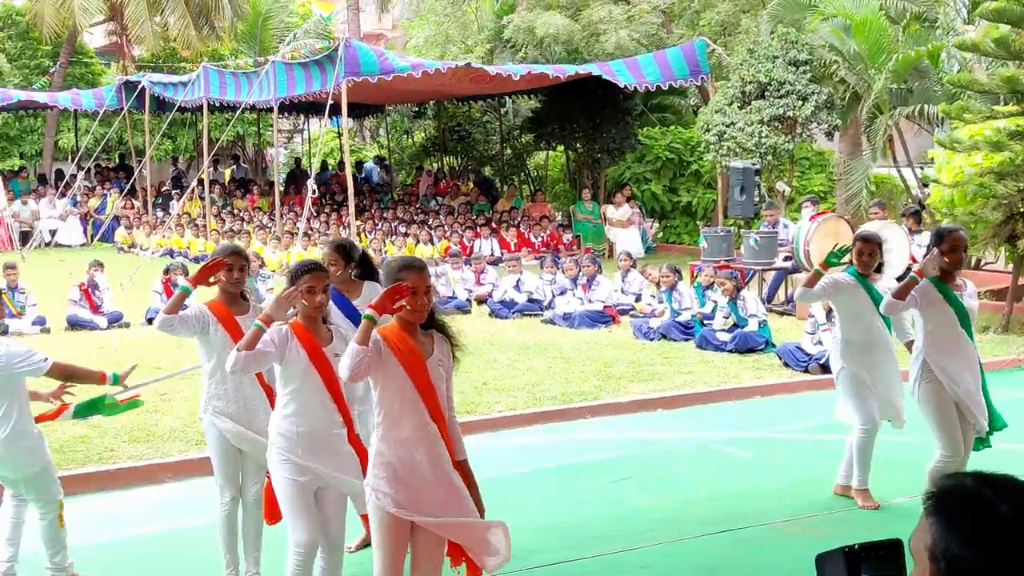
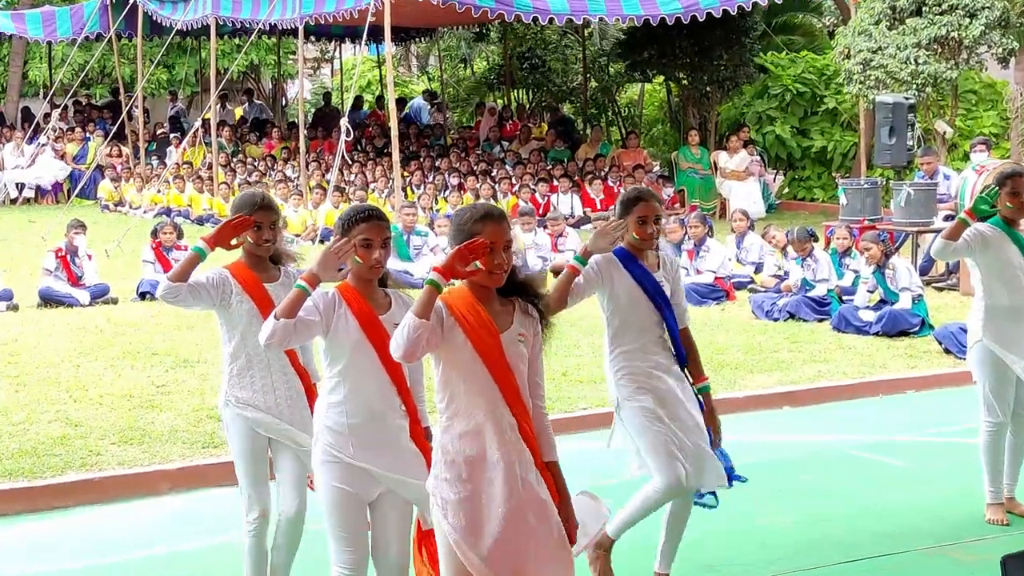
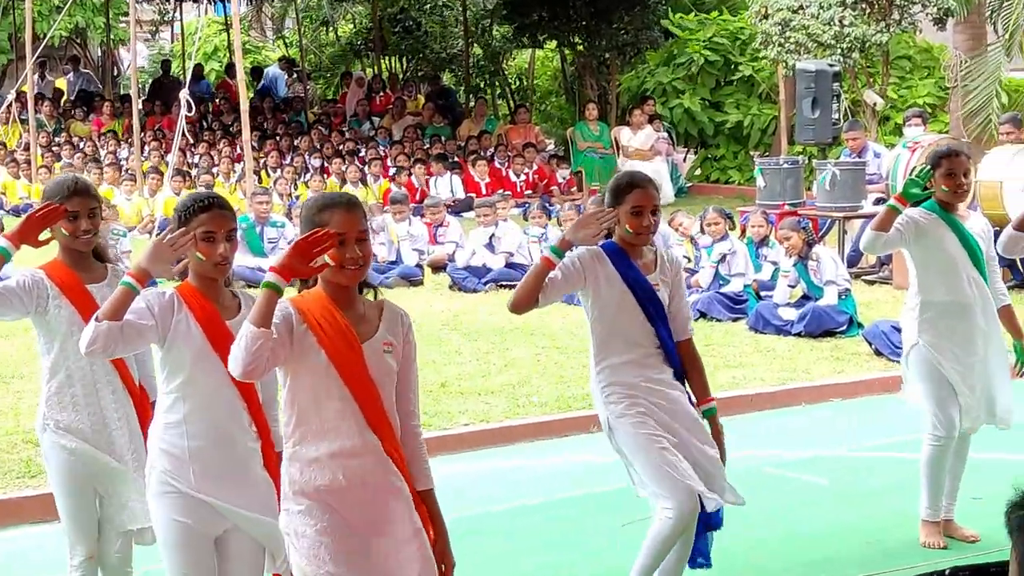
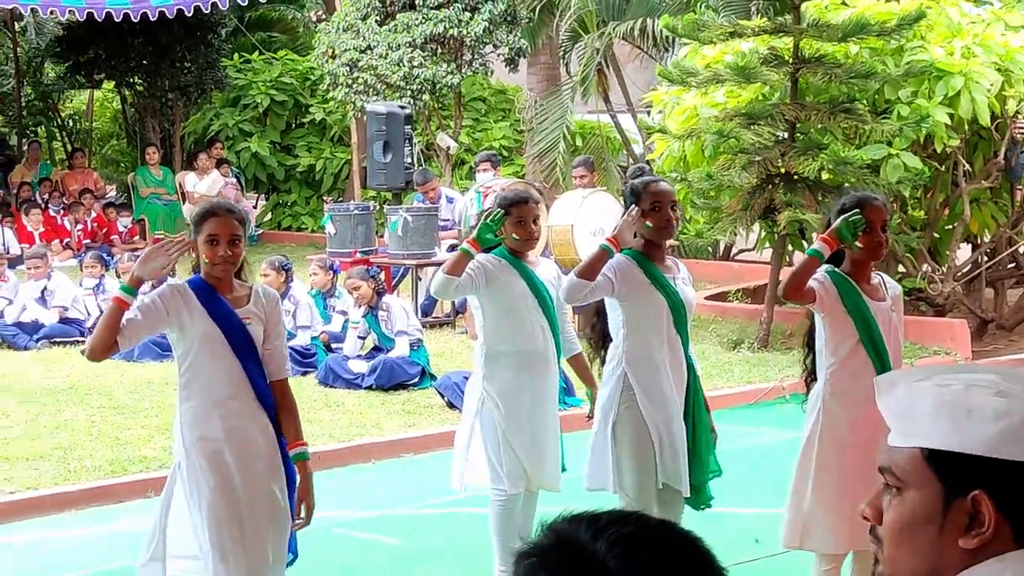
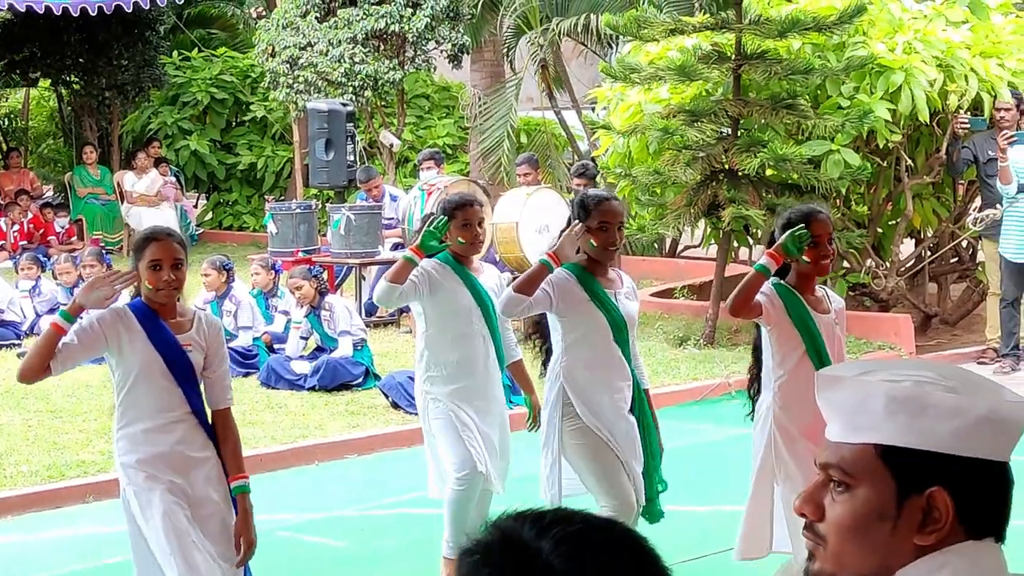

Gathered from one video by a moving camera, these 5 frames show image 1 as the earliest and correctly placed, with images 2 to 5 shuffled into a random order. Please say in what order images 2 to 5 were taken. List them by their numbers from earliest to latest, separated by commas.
2, 3, 5, 4
